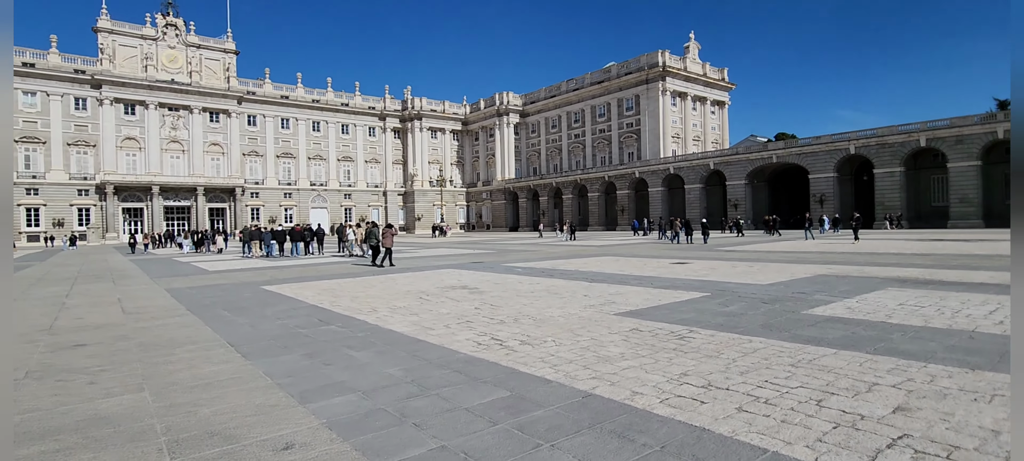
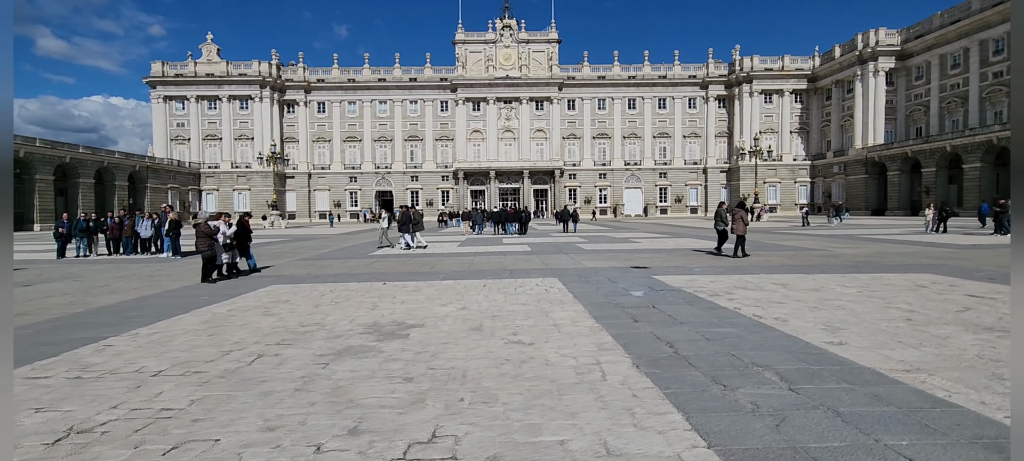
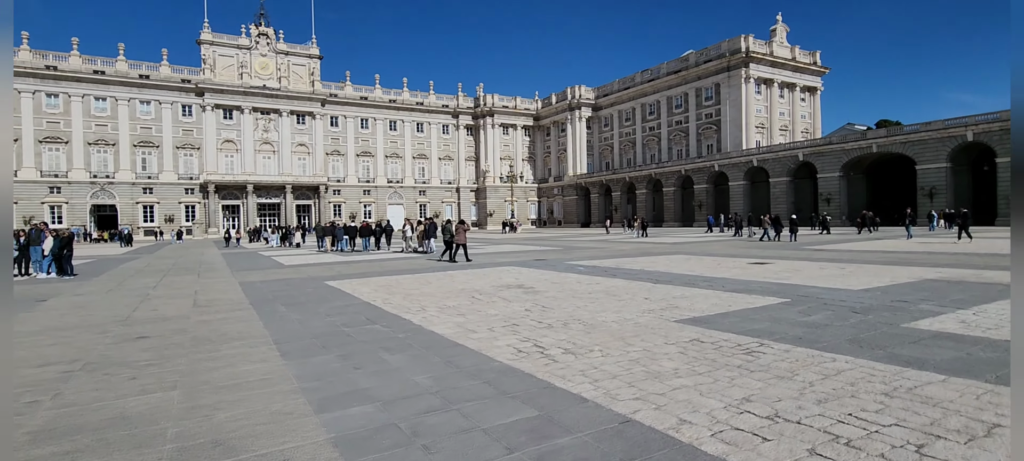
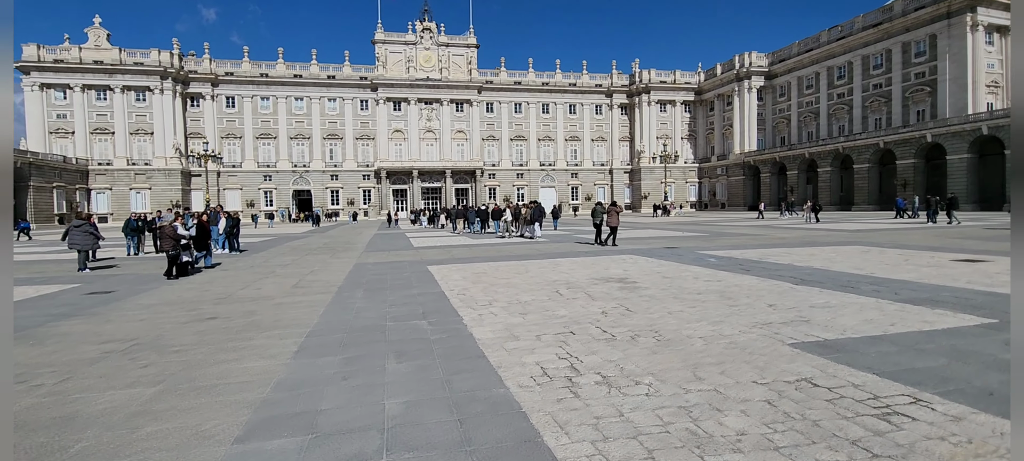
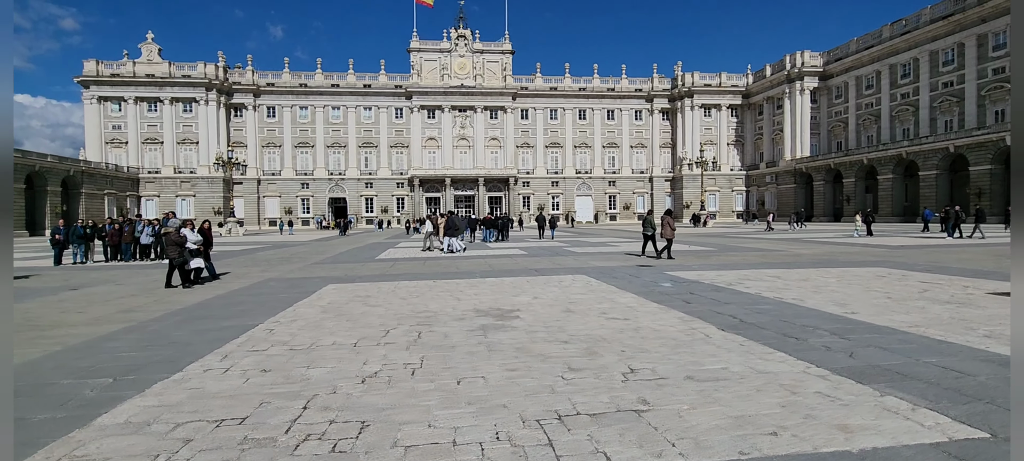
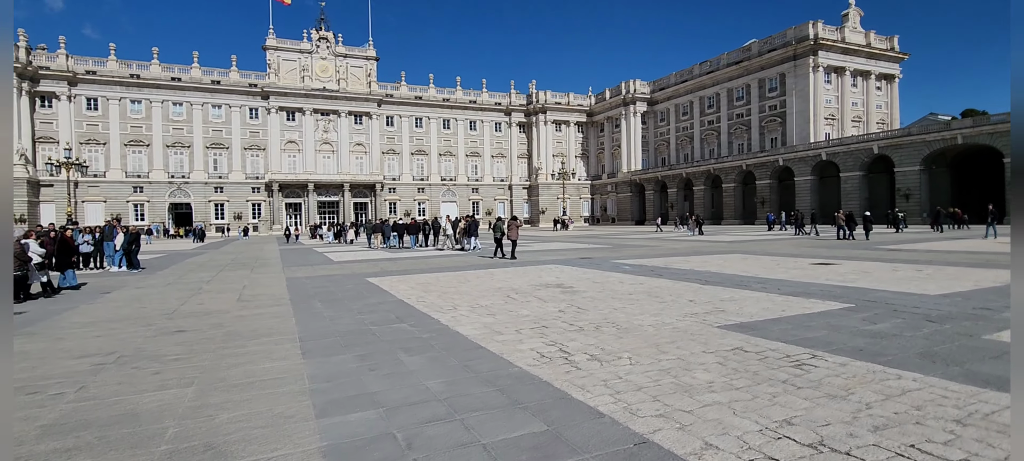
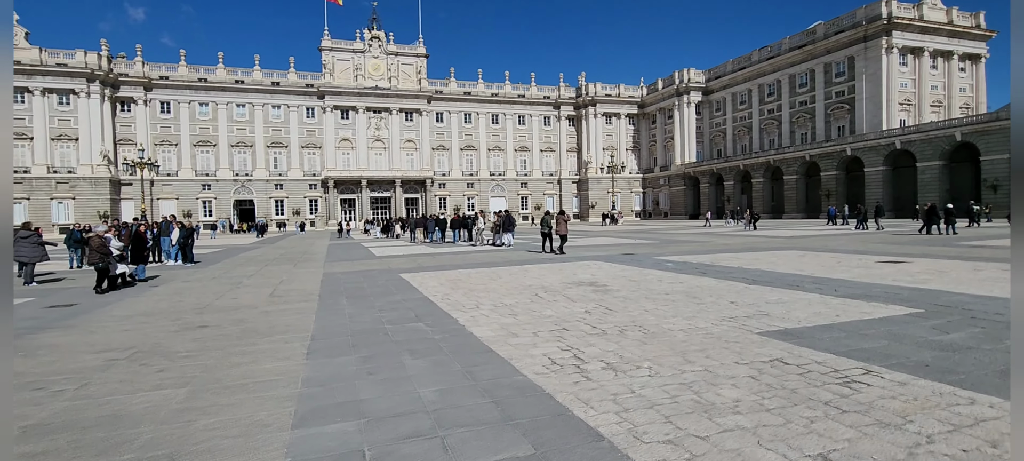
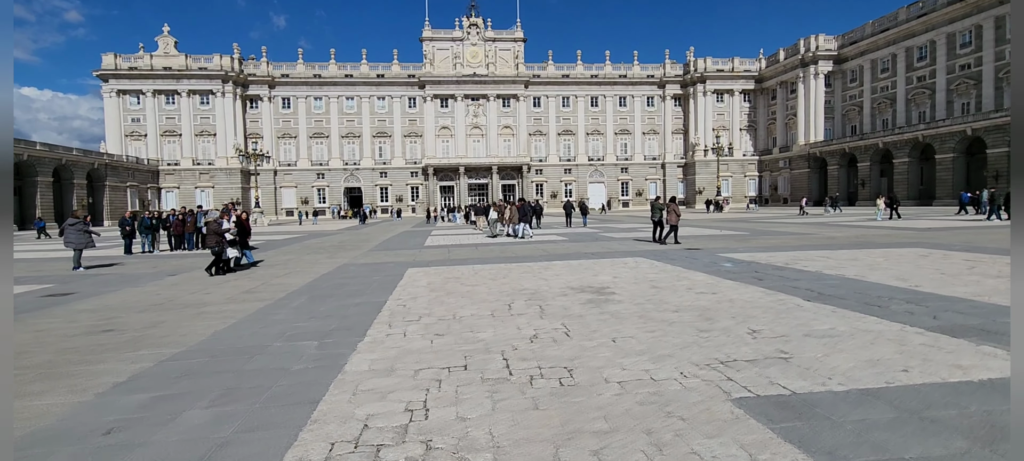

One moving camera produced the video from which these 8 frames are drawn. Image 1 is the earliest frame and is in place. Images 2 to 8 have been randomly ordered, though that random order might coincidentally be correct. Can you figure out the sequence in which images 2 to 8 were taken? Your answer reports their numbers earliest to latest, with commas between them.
3, 6, 7, 4, 8, 5, 2
